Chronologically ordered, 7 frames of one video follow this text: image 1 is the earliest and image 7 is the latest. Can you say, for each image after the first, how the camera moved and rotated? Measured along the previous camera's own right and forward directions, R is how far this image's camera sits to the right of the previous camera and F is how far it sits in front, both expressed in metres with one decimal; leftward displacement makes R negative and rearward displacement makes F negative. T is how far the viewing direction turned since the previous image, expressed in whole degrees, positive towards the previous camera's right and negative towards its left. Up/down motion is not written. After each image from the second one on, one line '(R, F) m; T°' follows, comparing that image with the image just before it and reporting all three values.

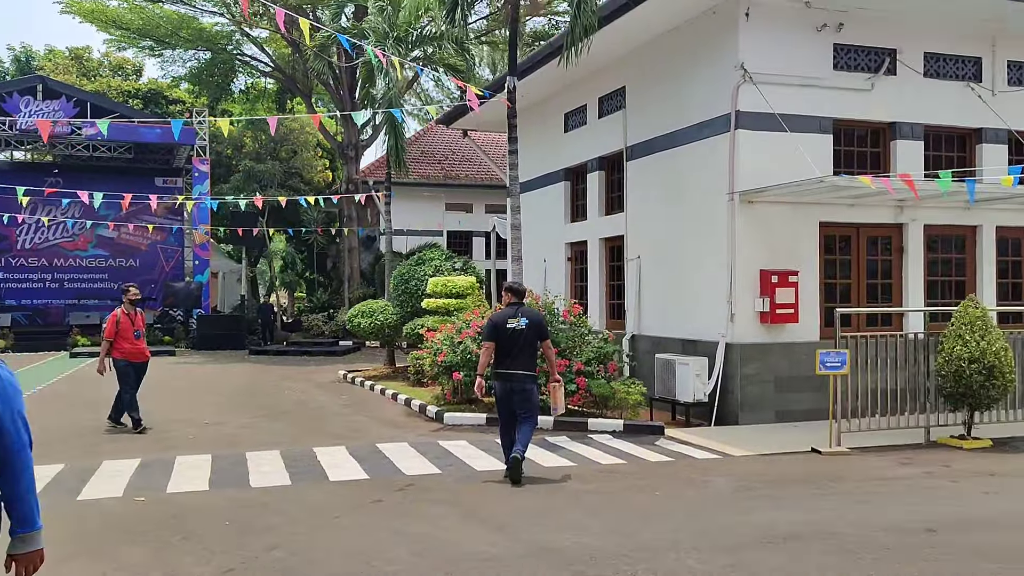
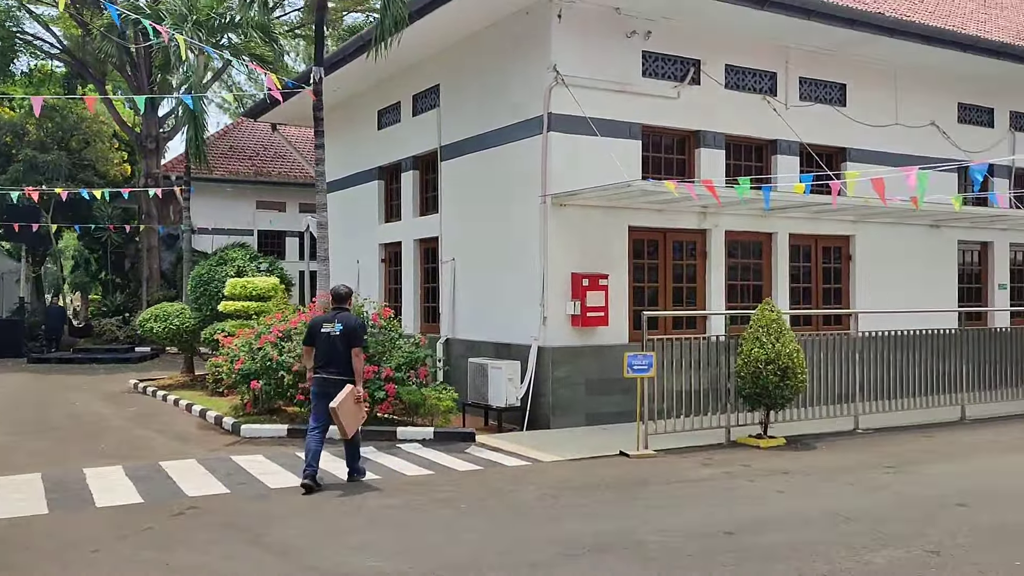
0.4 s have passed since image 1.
(+0.2, +0.3) m; +11°
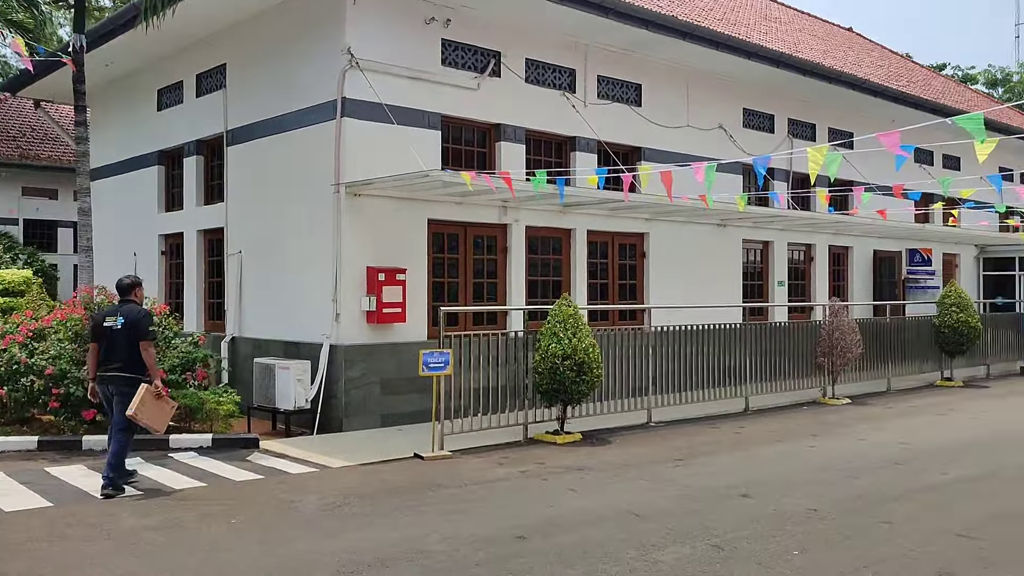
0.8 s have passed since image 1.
(+0.2, +0.4) m; +12°
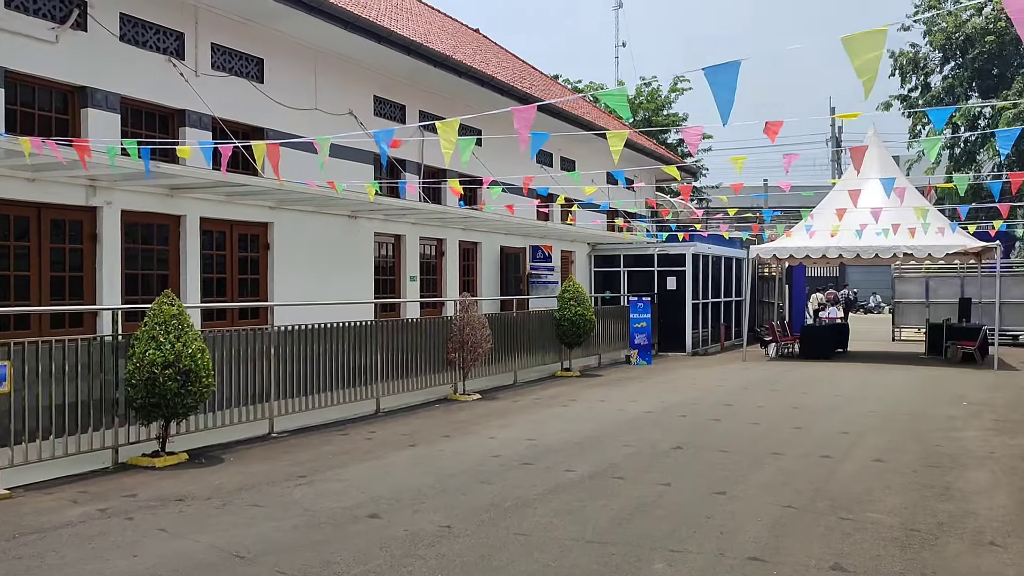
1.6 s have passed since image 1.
(+0.3, +0.9) m; +23°
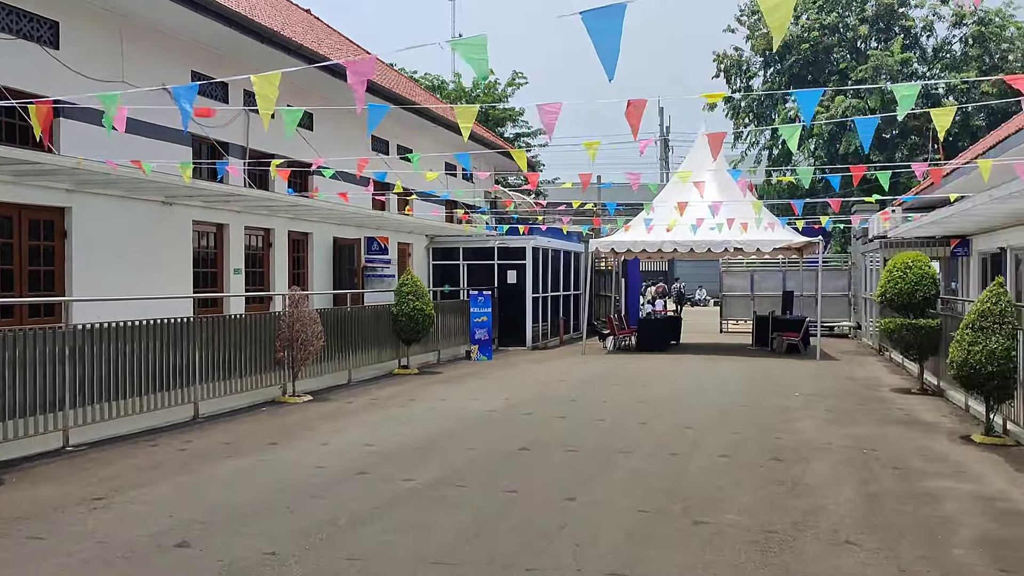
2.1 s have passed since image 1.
(0.0, +0.6) m; +10°
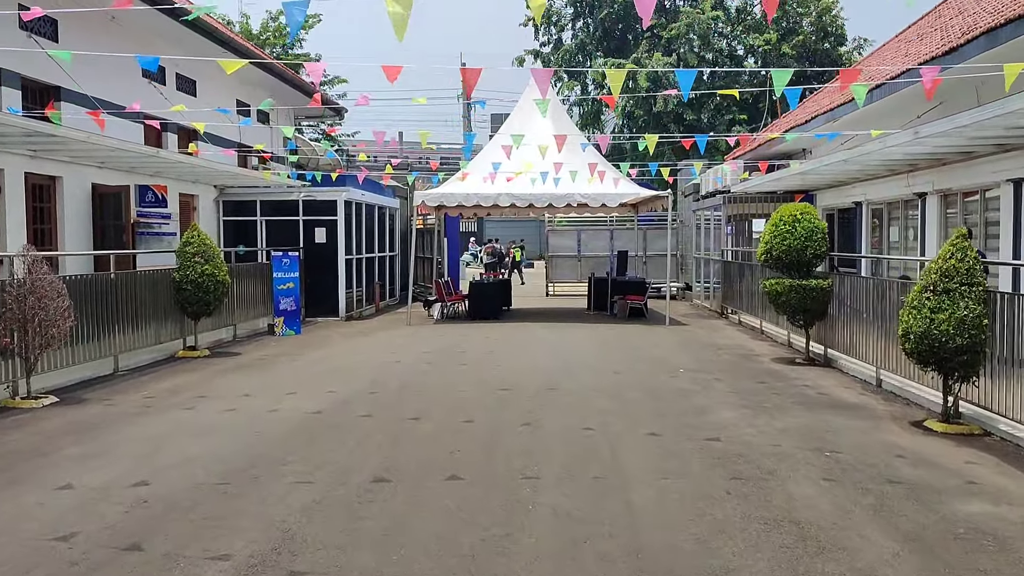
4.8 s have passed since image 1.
(-0.3, +2.7) m; +13°
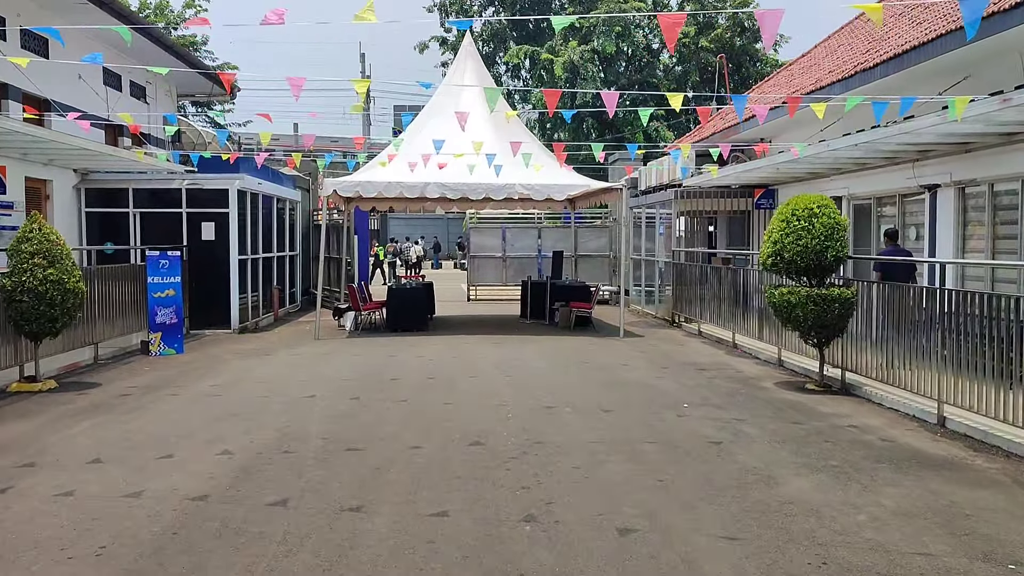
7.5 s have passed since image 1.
(-0.5, +2.6) m; +7°
